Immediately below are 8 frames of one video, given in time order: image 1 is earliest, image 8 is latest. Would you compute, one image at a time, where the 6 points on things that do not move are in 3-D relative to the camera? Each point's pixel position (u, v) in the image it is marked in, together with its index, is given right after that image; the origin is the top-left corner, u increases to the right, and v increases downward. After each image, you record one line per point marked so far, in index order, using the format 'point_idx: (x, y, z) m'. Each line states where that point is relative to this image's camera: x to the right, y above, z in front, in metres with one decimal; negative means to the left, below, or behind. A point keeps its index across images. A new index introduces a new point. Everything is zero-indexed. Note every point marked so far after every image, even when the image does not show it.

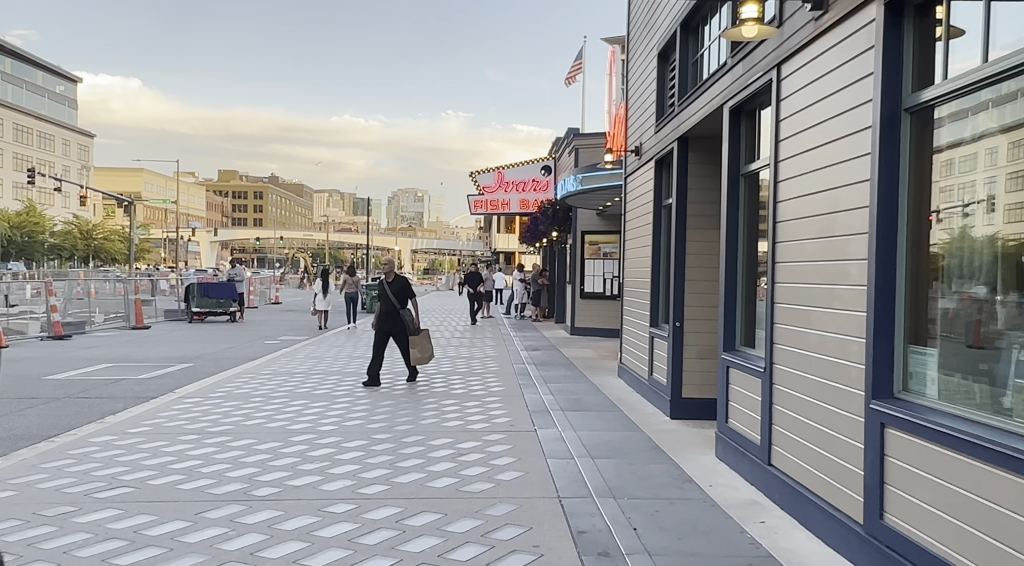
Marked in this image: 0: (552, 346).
0: (+0.9, -1.3, +17.5) m
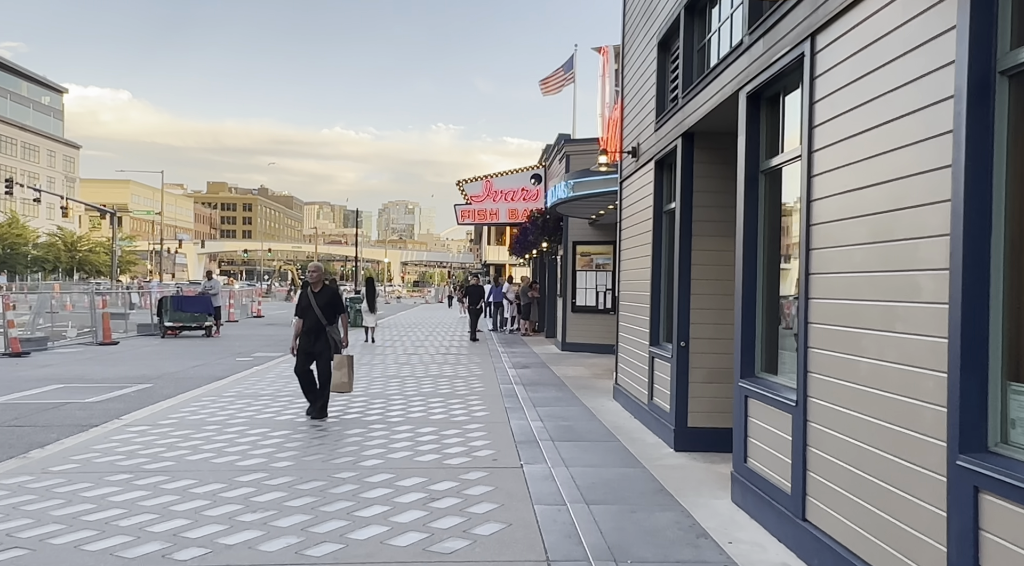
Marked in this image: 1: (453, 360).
0: (+0.6, -1.6, +16.5) m
1: (-1.3, -1.7, +18.4) m
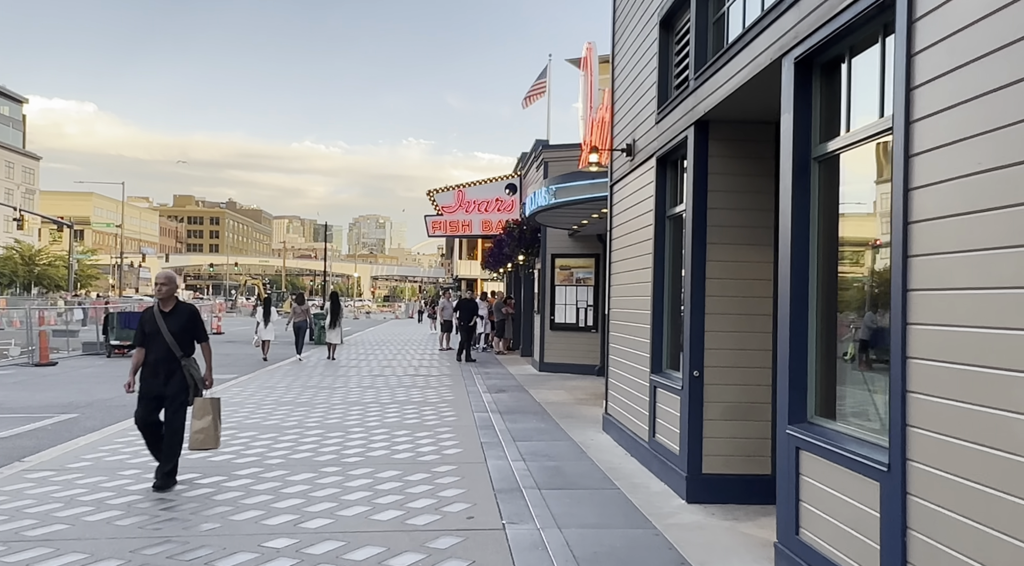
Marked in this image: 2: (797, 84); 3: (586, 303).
0: (+0.1, -1.9, +15.2) m
1: (-1.9, -2.0, +17.0) m
2: (+1.5, +1.1, +4.4) m
3: (+1.6, -0.4, +17.6) m
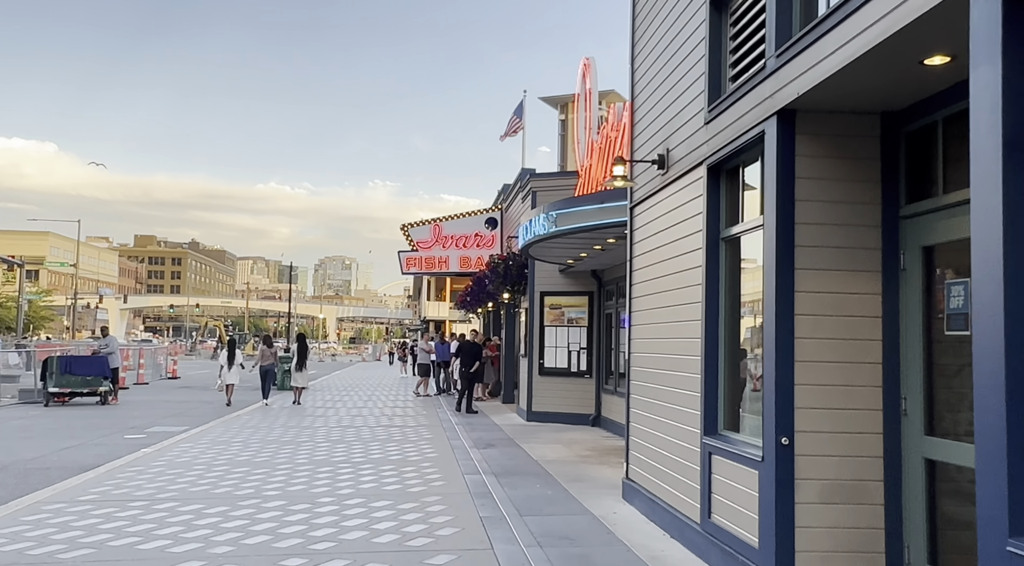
0: (-0.1, -2.6, +13.5) m
1: (-2.1, -2.8, +15.3) m
2: (+1.8, +0.9, +2.9) m
3: (+1.3, -1.2, +16.1) m
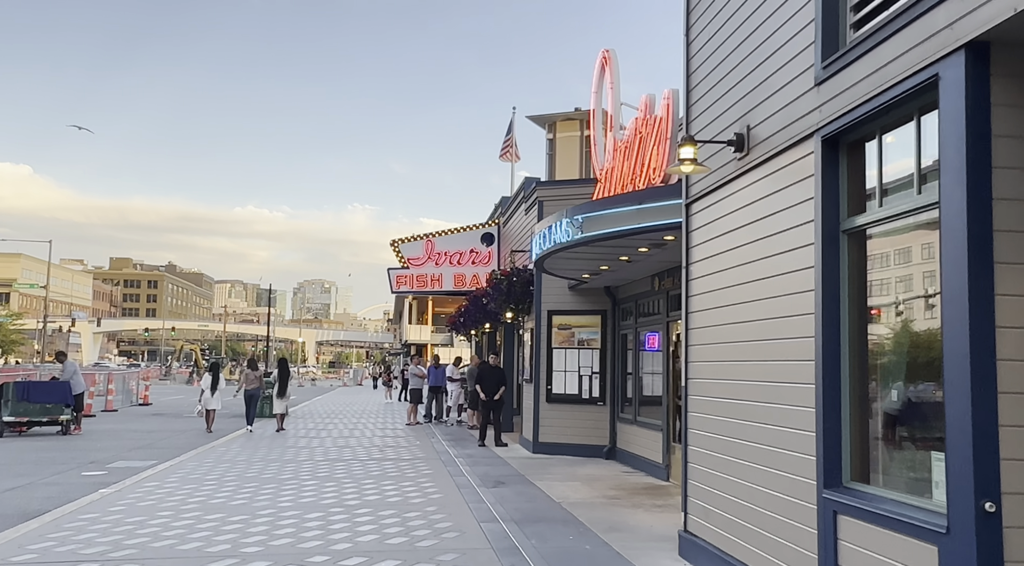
0: (+0.1, -2.8, +12.0) m
1: (-2.0, -3.1, +13.7) m
2: (+2.2, +1.0, +1.6) m
3: (+1.4, -1.5, +14.6) m
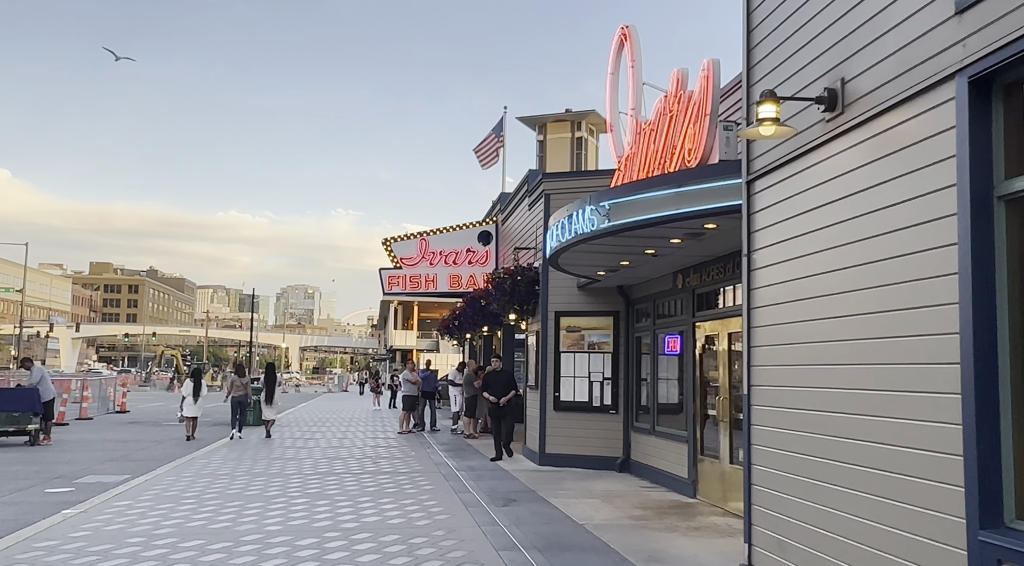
0: (+0.2, -2.8, +10.9) m
1: (-1.9, -3.0, +12.6) m
2: (+2.5, +1.1, +0.6) m
3: (+1.5, -1.5, +13.6) m
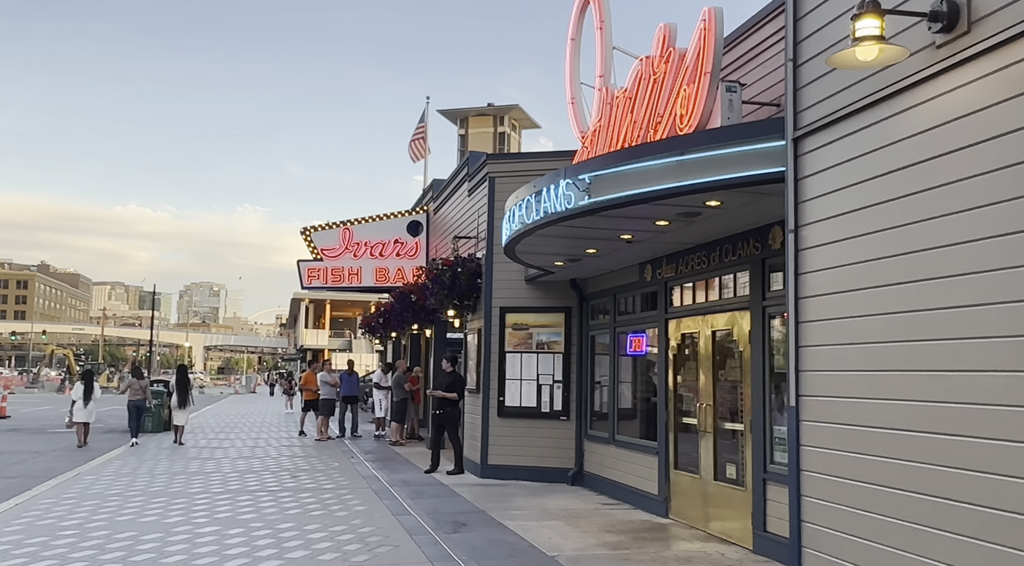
0: (-0.4, -2.7, +9.5) m
1: (-2.7, -2.9, +10.9) m
2: (+3.0, +1.2, -0.5) m
3: (+0.6, -1.4, +12.3) m
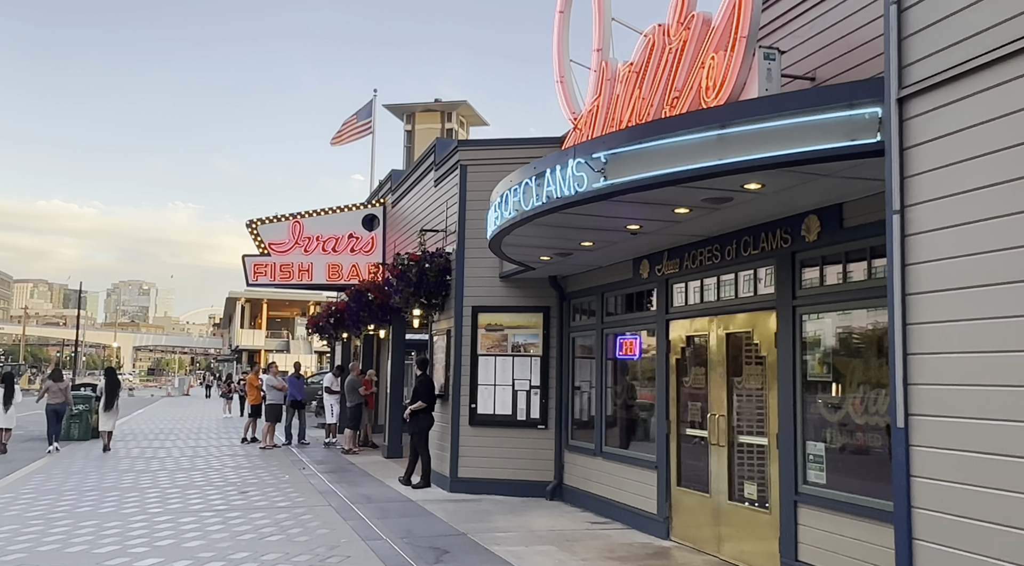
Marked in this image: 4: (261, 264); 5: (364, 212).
0: (-0.6, -2.6, +8.5) m
1: (-3.0, -2.8, +9.7) m
2: (+3.6, +1.2, -1.2) m
3: (+0.2, -1.4, +11.4) m
4: (-5.5, +0.4, +17.7) m
5: (-3.1, +1.5, +17.1) m
